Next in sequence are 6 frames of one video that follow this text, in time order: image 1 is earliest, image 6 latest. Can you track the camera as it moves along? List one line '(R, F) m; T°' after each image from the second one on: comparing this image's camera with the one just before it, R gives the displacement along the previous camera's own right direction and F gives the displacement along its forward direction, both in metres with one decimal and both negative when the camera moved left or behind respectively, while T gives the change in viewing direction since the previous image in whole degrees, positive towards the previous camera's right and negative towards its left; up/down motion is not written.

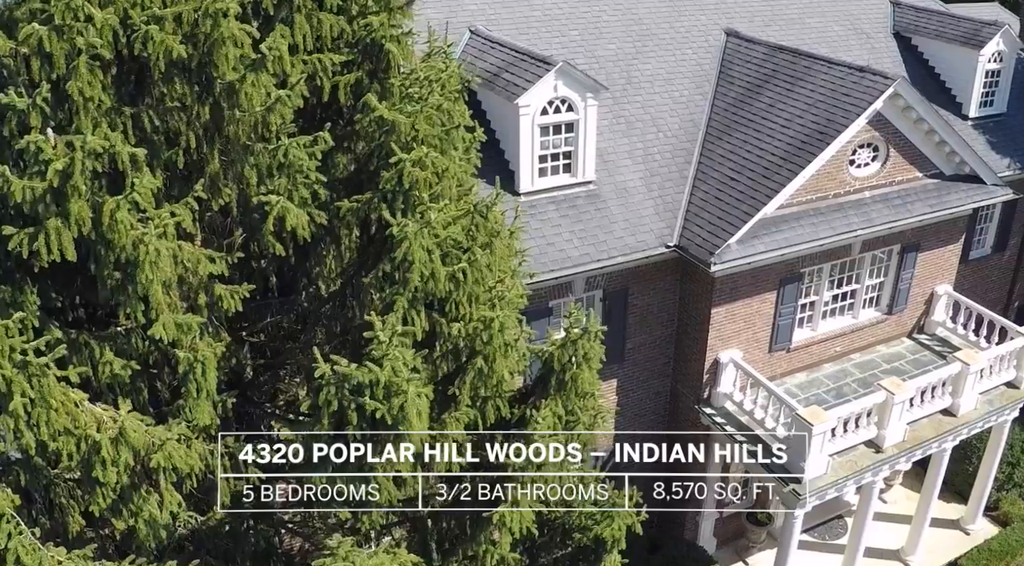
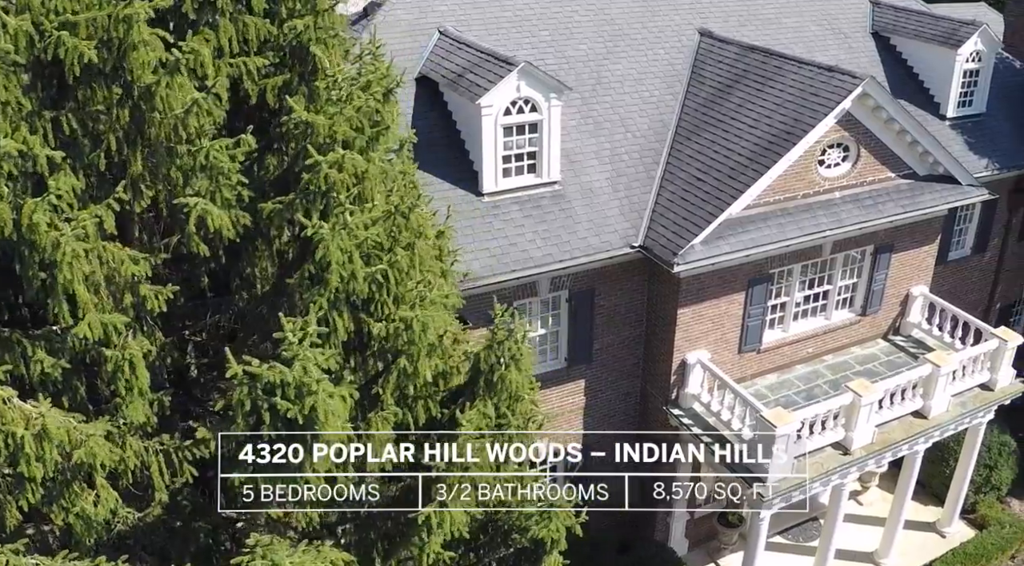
(+1.0, 0.0) m; -1°
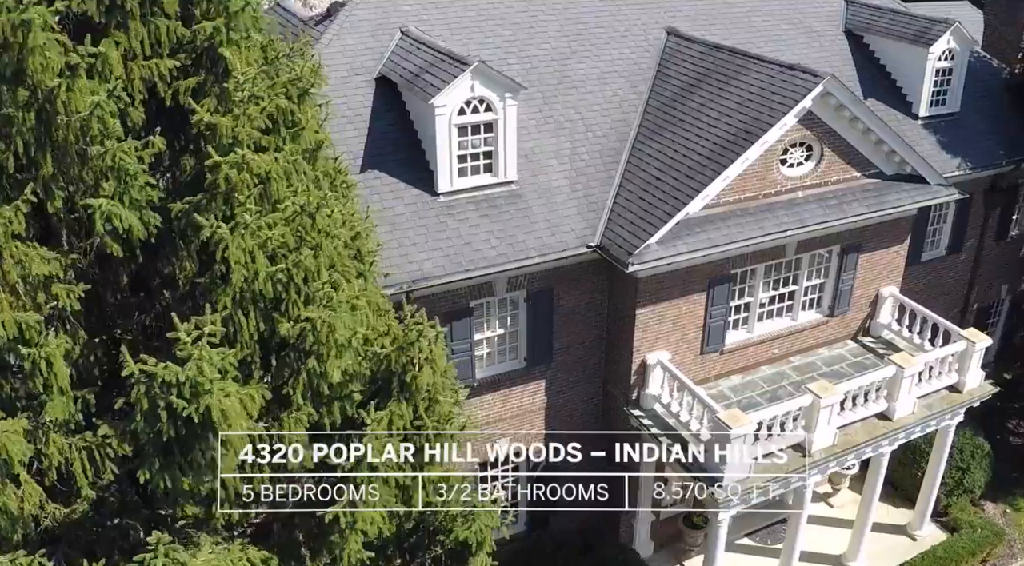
(+1.2, 0.0) m; -1°
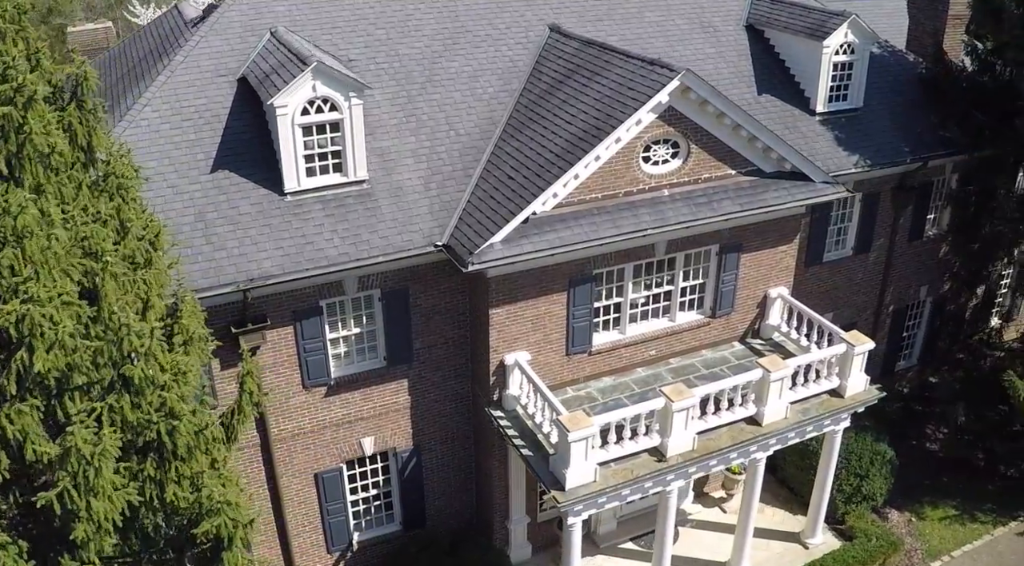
(+4.0, +0.2) m; -4°
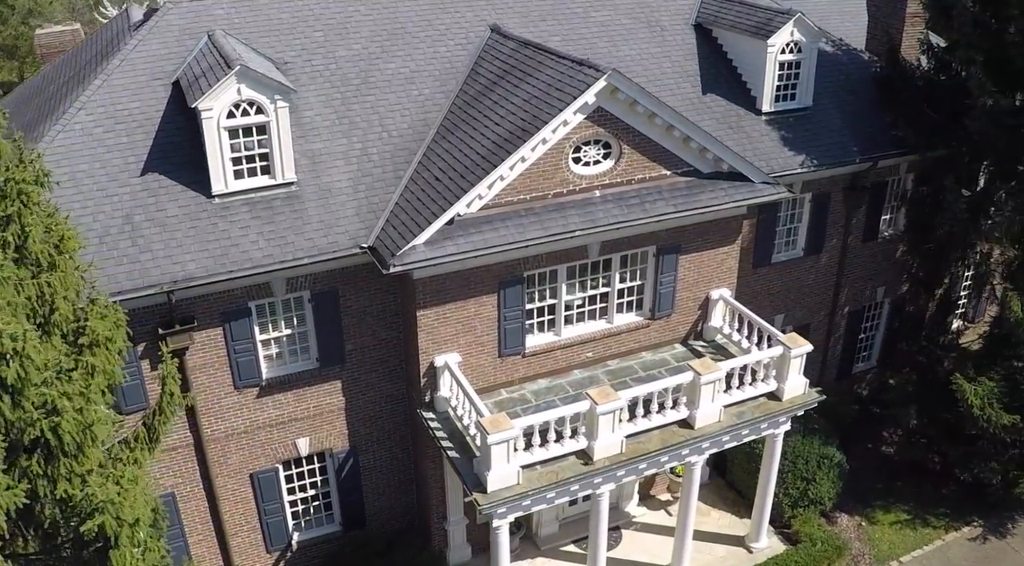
(+2.0, +0.1) m; -2°
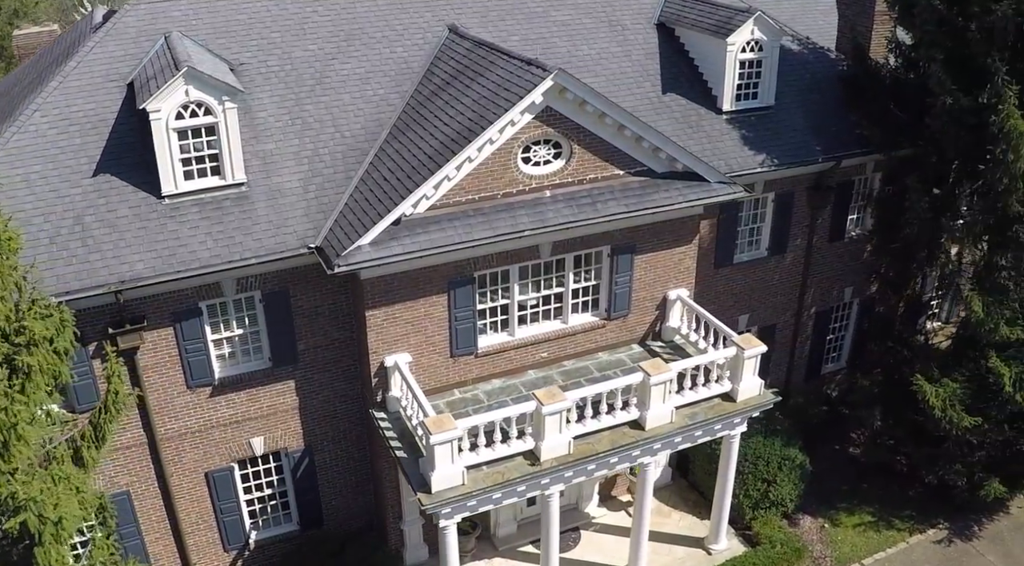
(+1.4, 0.0) m; -1°
